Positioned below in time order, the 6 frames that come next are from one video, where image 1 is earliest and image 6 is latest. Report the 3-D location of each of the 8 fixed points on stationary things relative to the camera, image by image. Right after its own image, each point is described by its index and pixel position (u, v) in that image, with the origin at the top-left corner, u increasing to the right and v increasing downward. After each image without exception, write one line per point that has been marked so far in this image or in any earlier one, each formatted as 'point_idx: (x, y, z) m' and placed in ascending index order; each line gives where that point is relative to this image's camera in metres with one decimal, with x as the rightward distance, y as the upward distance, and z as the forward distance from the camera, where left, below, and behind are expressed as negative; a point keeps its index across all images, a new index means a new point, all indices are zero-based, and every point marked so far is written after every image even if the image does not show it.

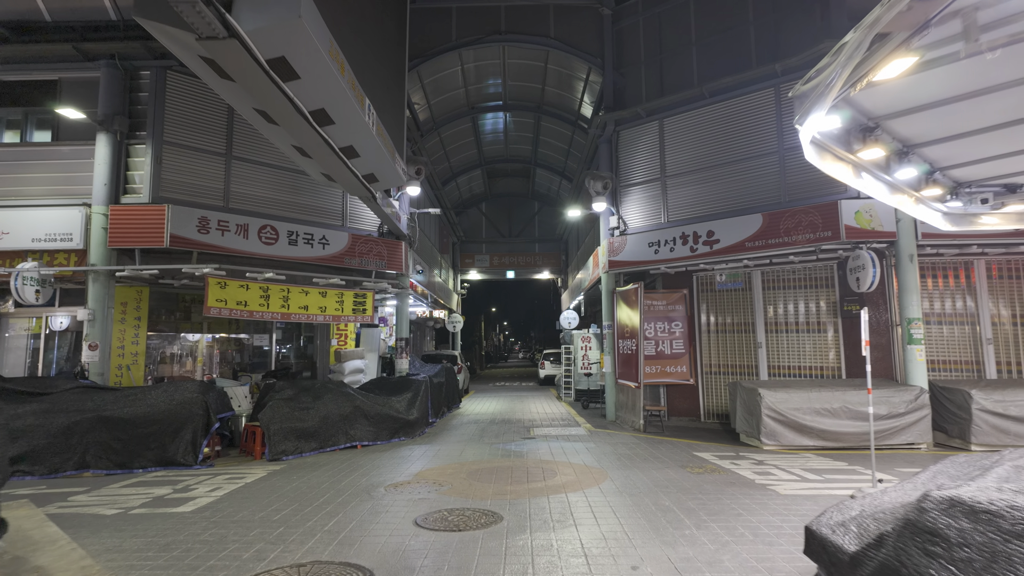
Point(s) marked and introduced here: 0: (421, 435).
0: (-1.5, -2.4, +9.6) m
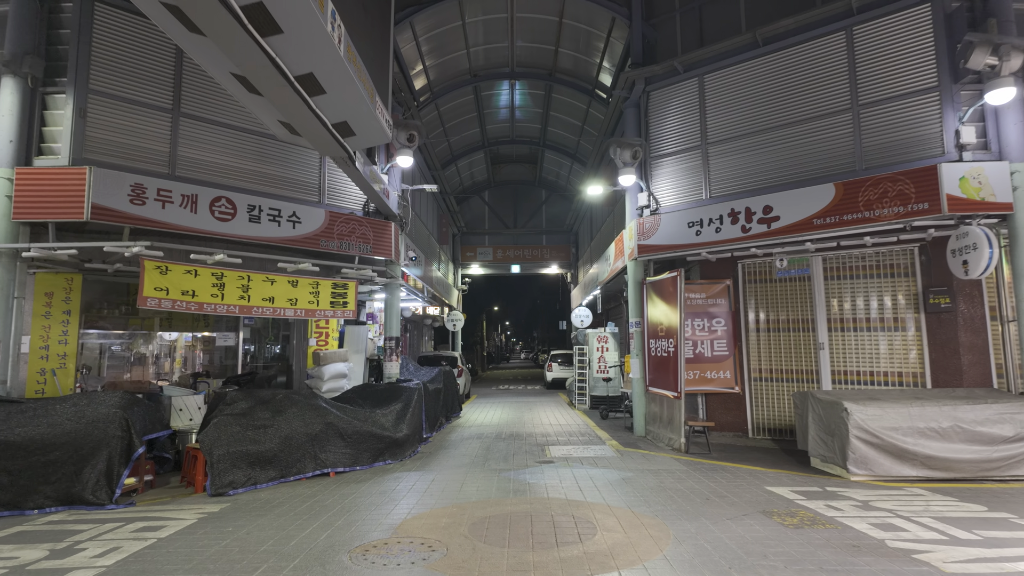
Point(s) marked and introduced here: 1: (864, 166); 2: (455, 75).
0: (-1.3, -2.2, +7.8) m
1: (+4.5, +1.6, +7.6) m
2: (-1.2, +4.5, +12.6) m
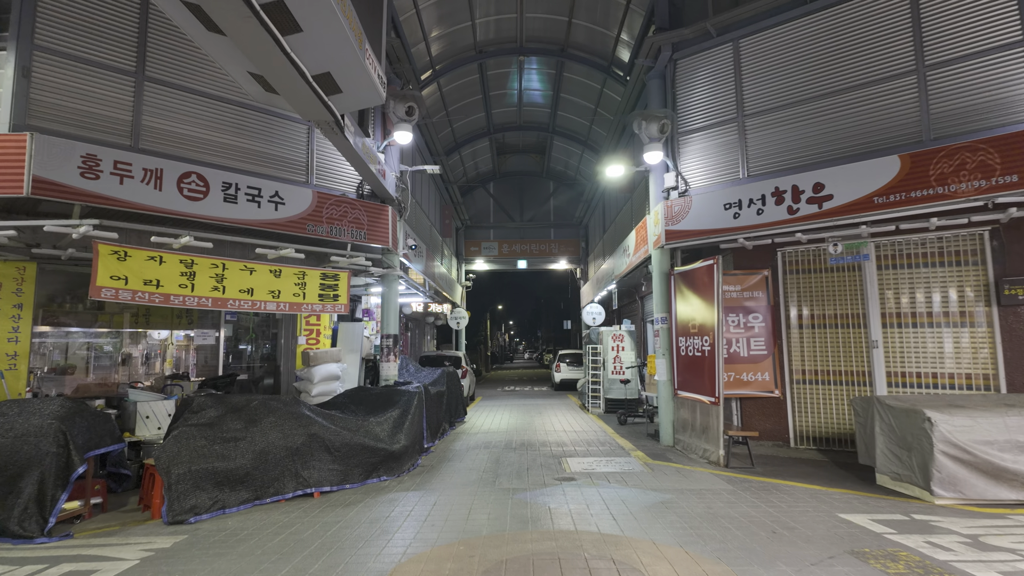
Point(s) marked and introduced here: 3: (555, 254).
0: (-1.2, -2.1, +6.8) m
1: (+4.7, +1.7, +6.6) m
2: (-1.1, +4.7, +11.6) m
3: (+1.4, +1.1, +19.4) m
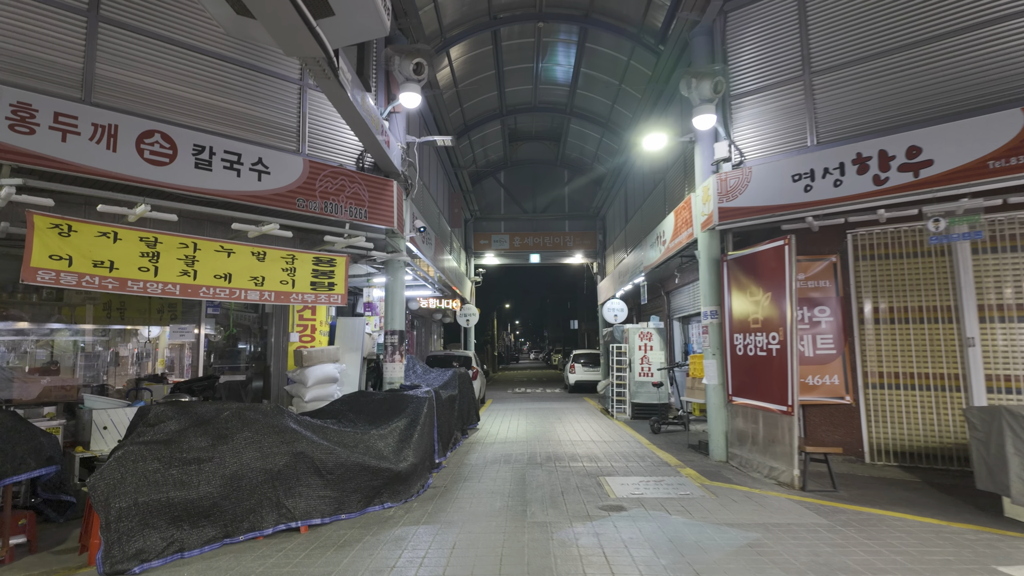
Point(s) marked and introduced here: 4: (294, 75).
0: (-0.9, -1.9, +5.7) m
1: (+5.0, +1.8, +5.3) m
2: (-0.7, +4.8, +10.5) m
3: (+1.8, +1.3, +18.2) m
4: (-2.5, +2.4, +6.8) m
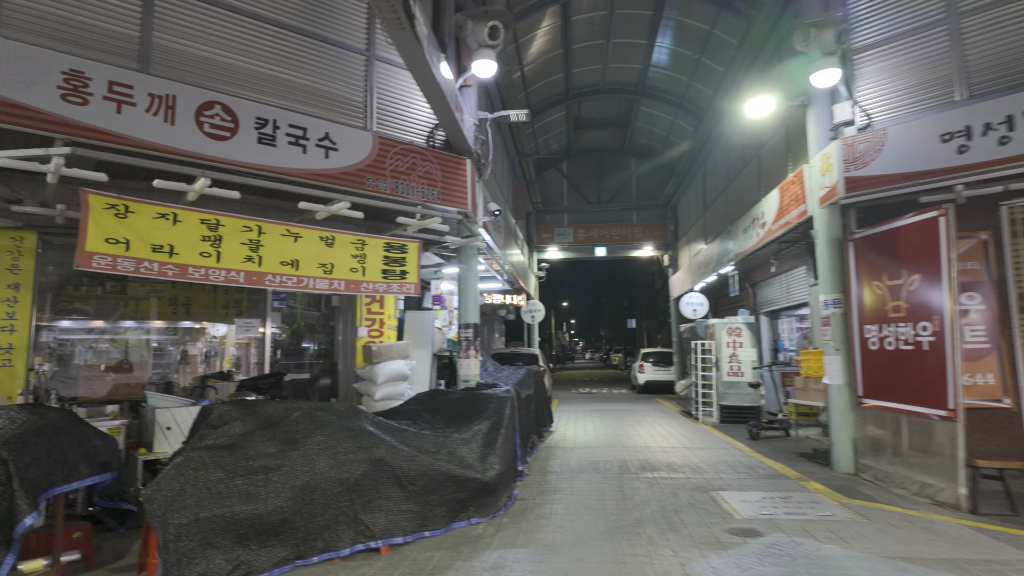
0: (0.0, -1.8, +5.0) m
1: (+5.7, +2.0, +4.1) m
2: (+0.5, +4.9, +9.7) m
3: (+3.7, +1.4, +17.2) m
4: (-1.6, +2.6, +6.3) m
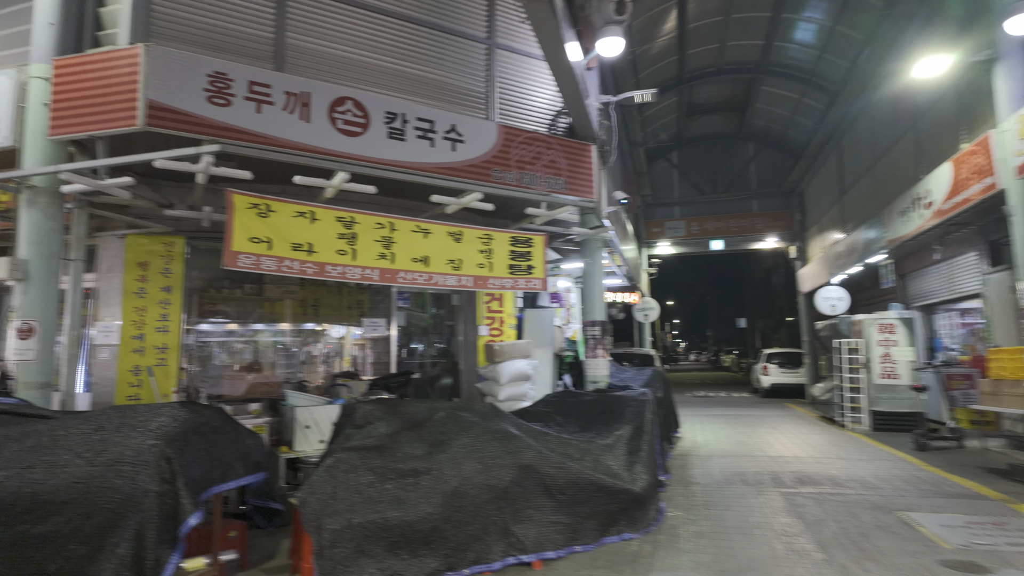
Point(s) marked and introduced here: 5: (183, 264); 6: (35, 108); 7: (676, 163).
0: (+1.1, -1.8, +4.5) m
1: (+6.6, +2.2, +2.8) m
2: (+2.2, +5.0, +9.2) m
3: (+6.7, +1.6, +16.0) m
4: (-0.3, +2.6, +6.0) m
5: (-3.2, +0.2, +5.7) m
6: (-3.5, +1.3, +4.4) m
7: (+4.8, +3.6, +17.0) m
